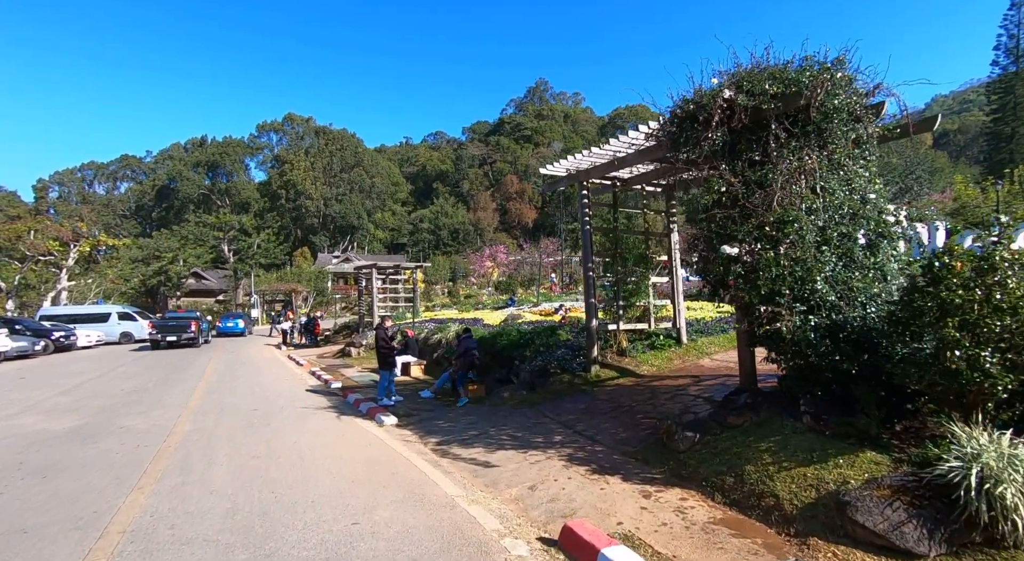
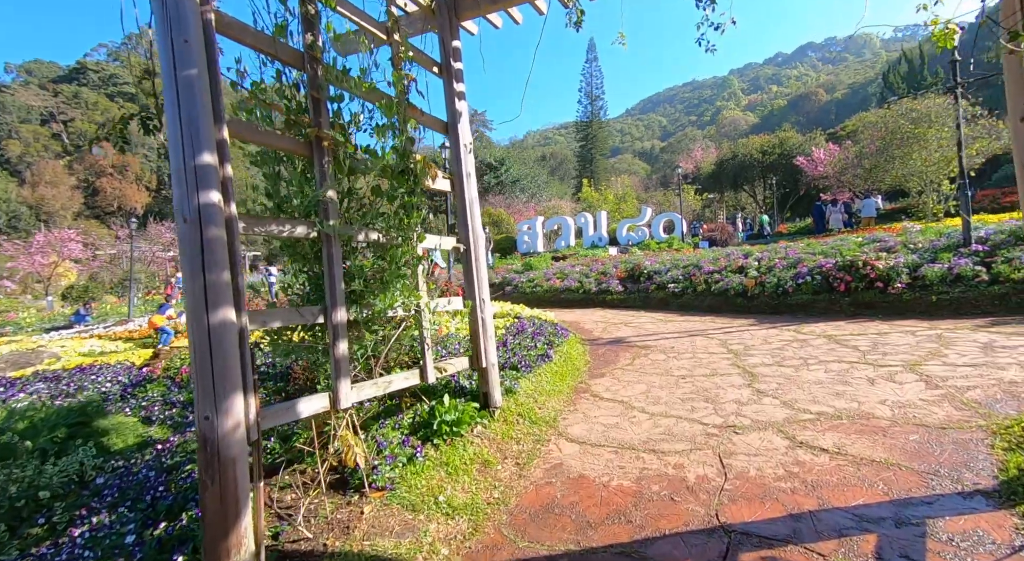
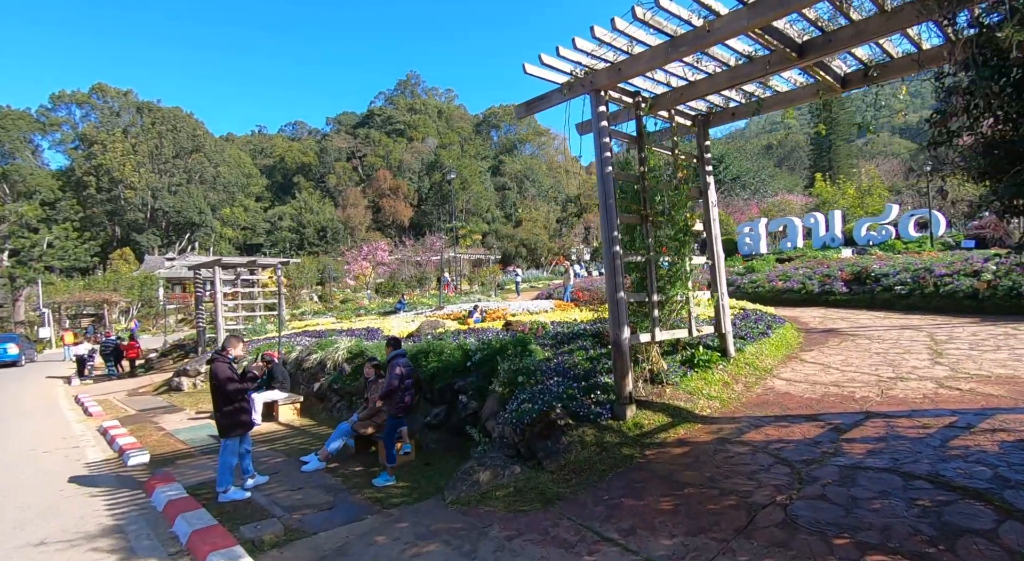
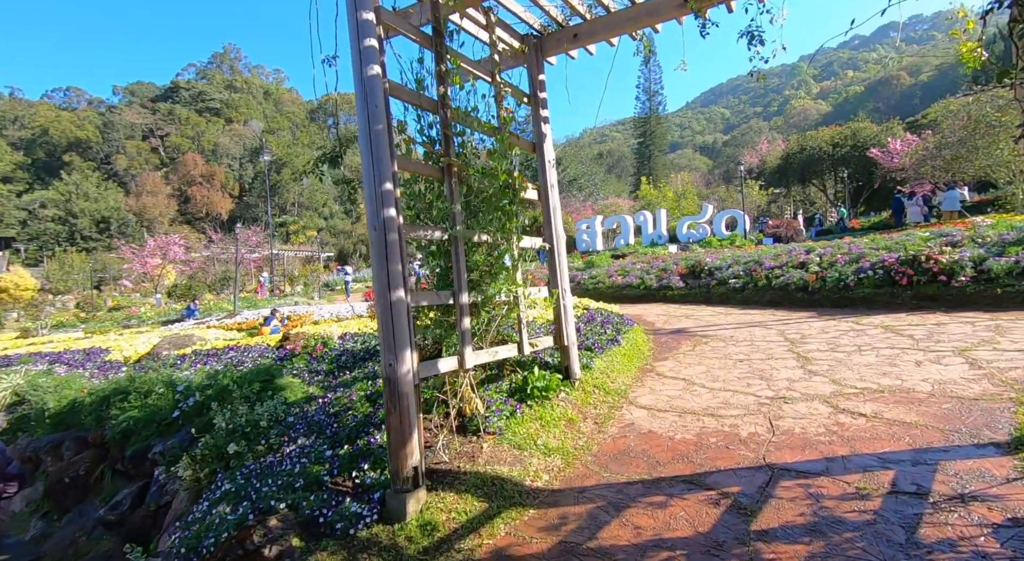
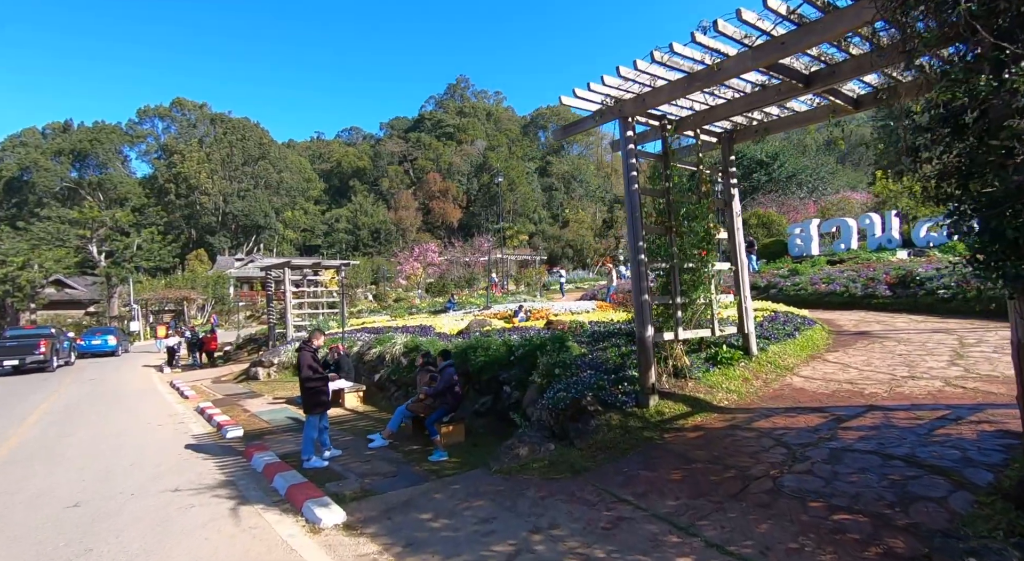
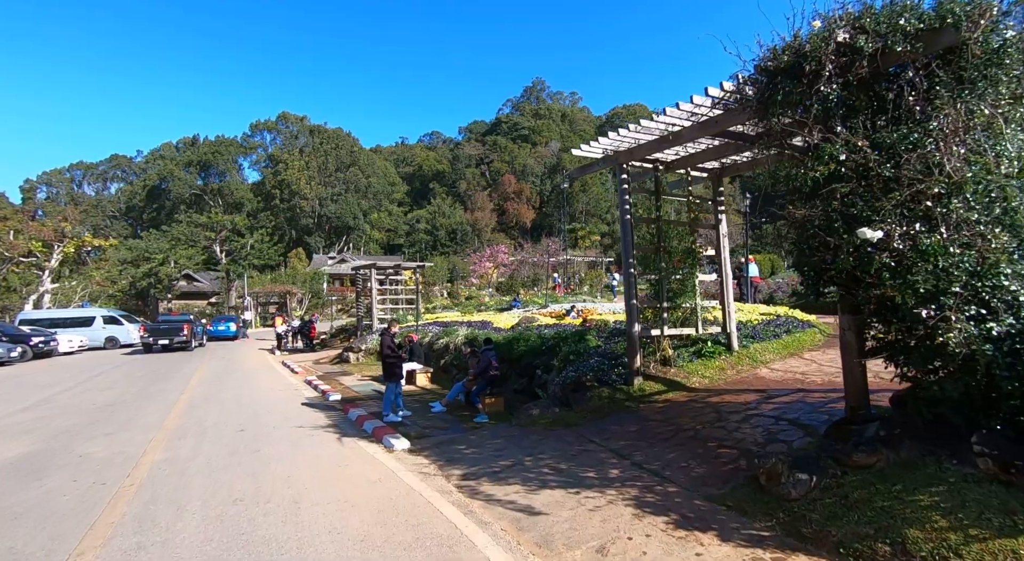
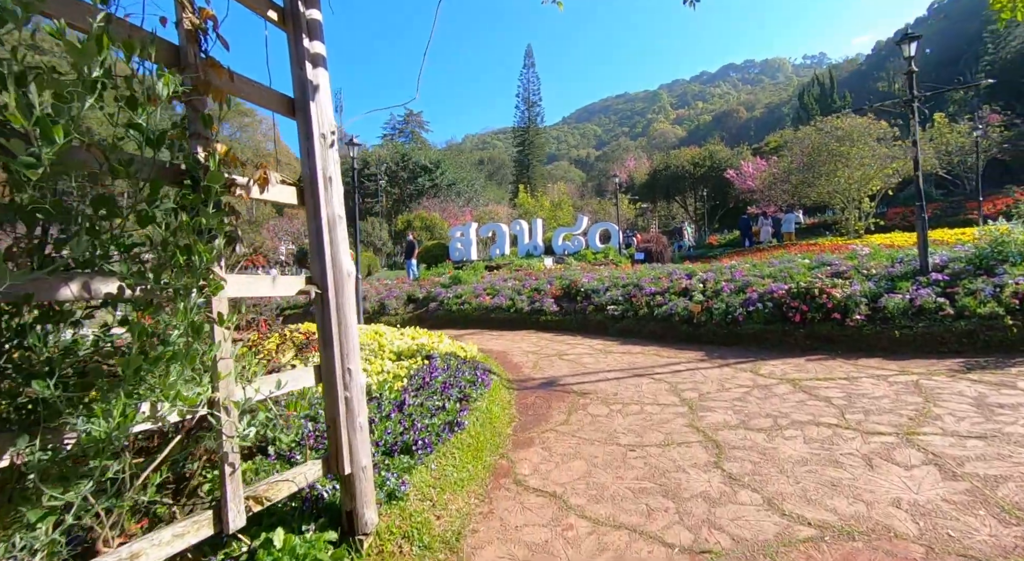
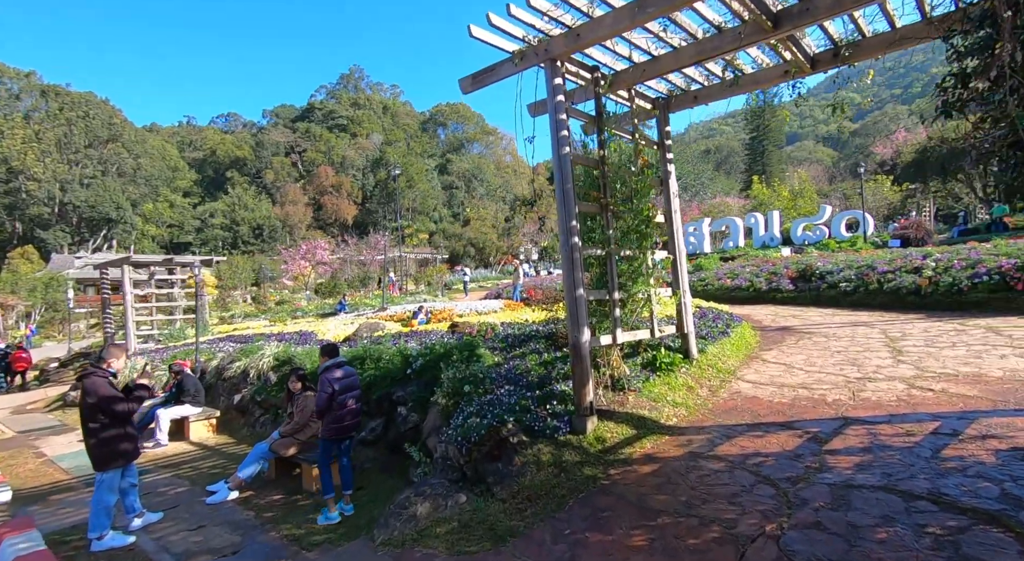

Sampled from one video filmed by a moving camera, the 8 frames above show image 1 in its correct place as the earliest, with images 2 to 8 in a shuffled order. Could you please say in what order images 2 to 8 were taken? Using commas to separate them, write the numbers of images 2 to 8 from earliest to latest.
6, 5, 3, 8, 4, 2, 7
